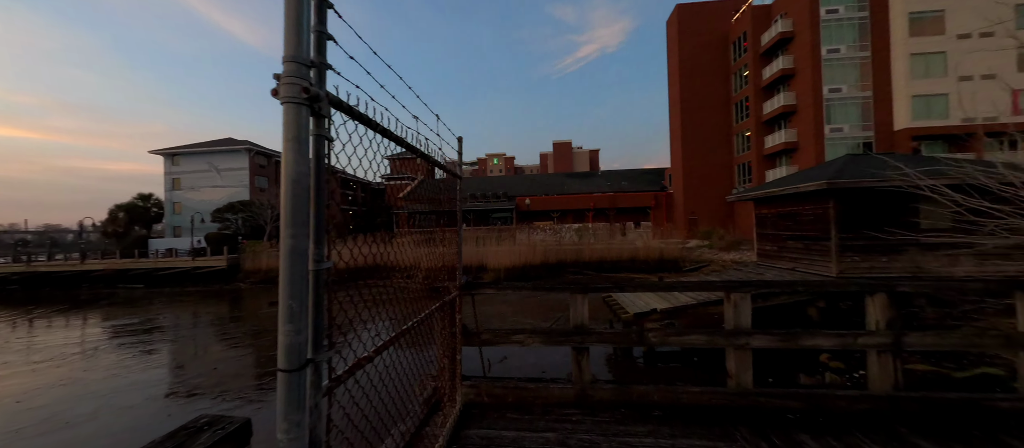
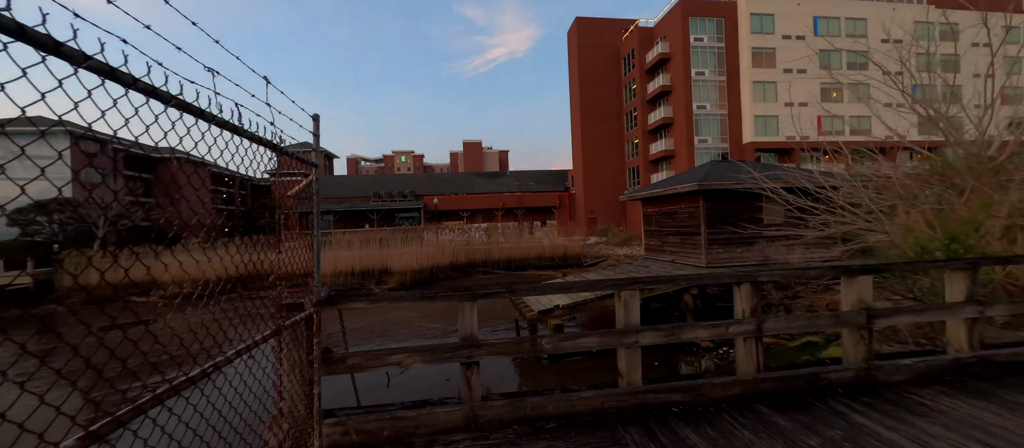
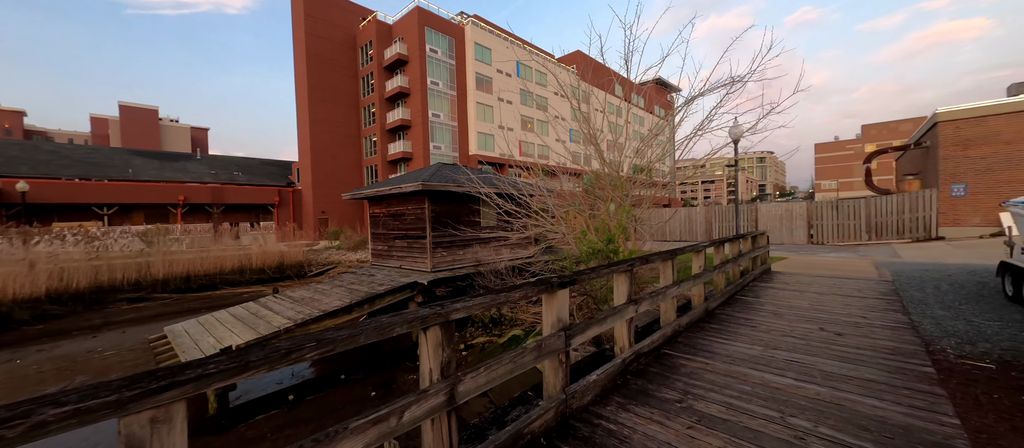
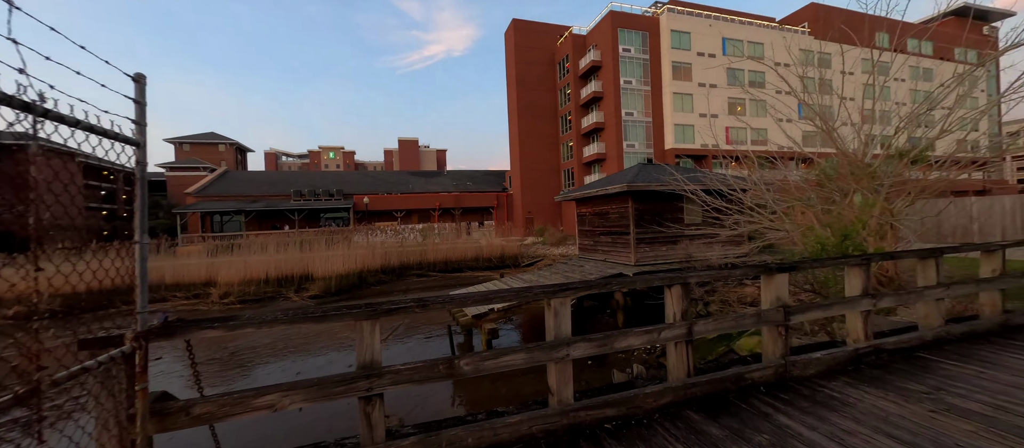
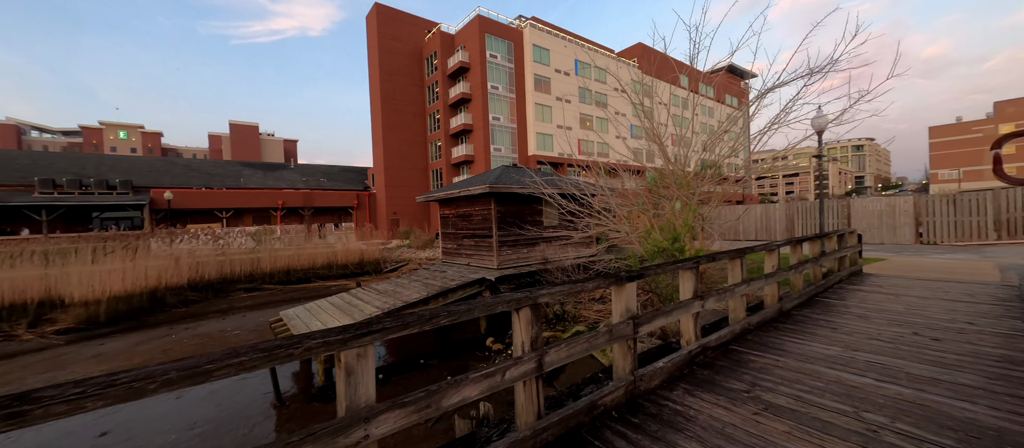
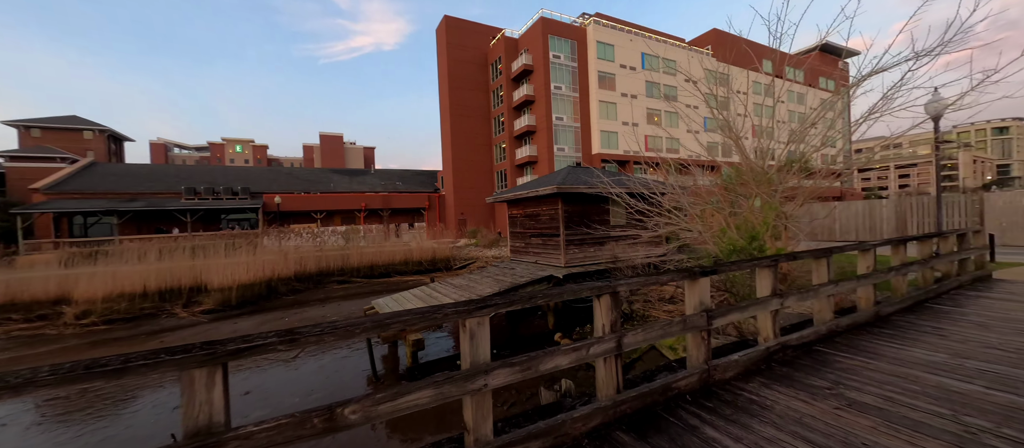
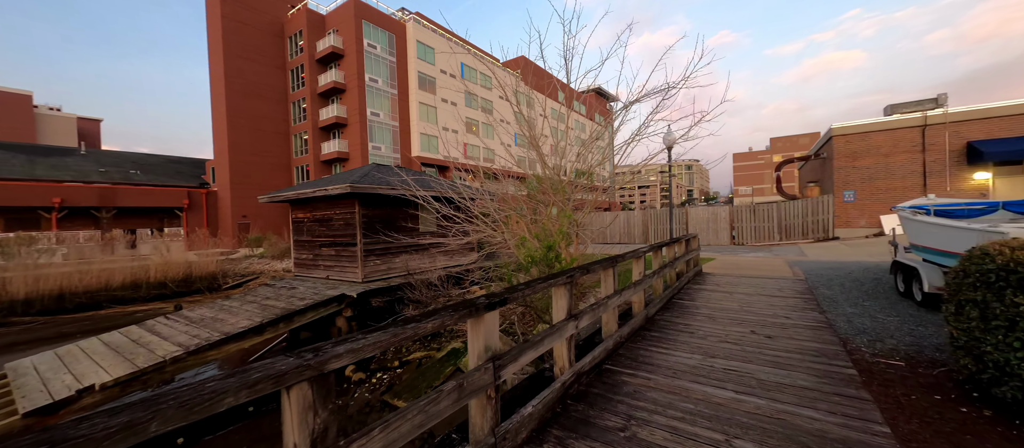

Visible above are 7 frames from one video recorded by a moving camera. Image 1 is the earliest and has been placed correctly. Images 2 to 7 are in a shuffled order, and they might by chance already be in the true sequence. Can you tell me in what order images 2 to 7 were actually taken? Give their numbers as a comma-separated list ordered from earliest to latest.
2, 4, 6, 5, 3, 7
